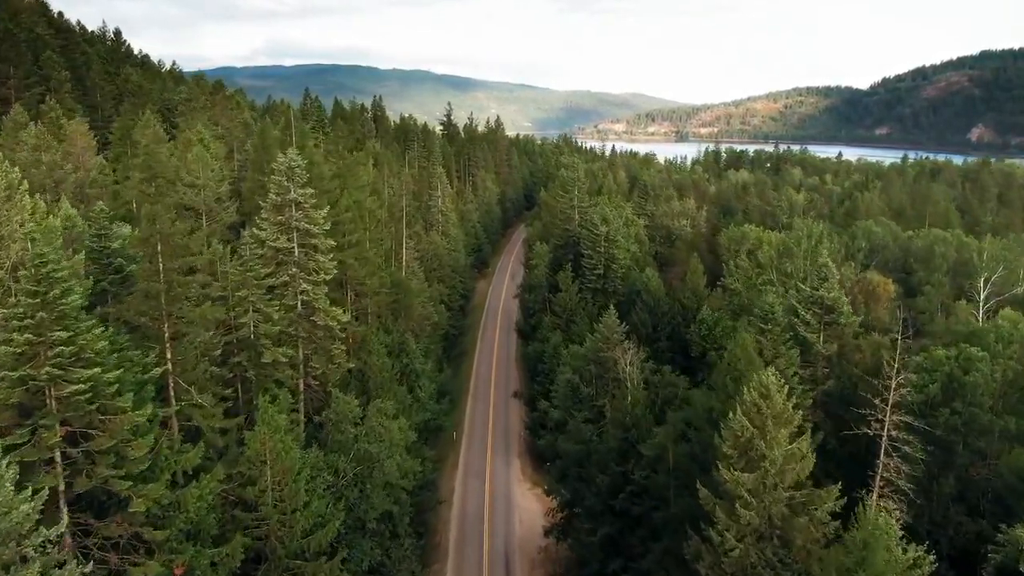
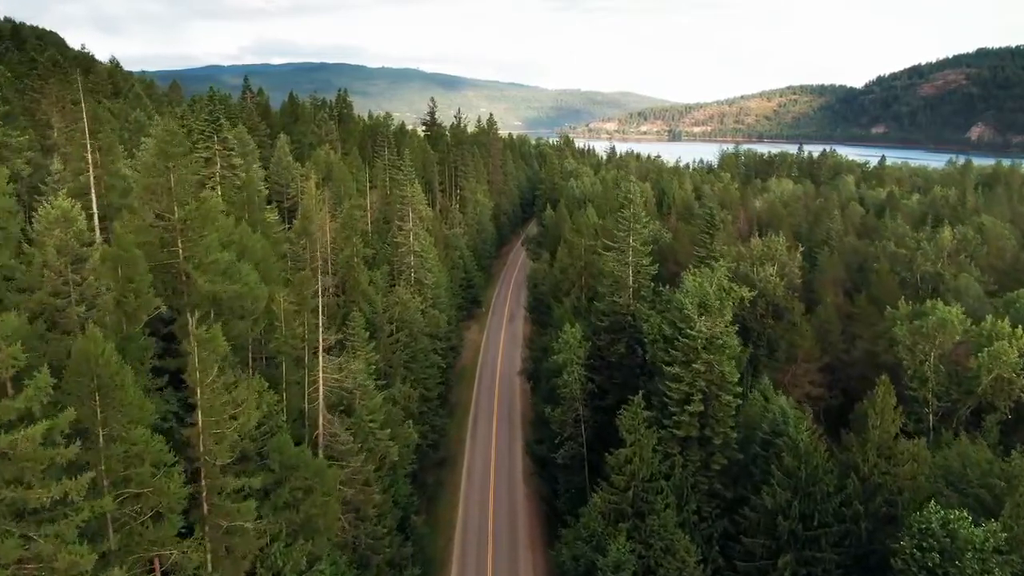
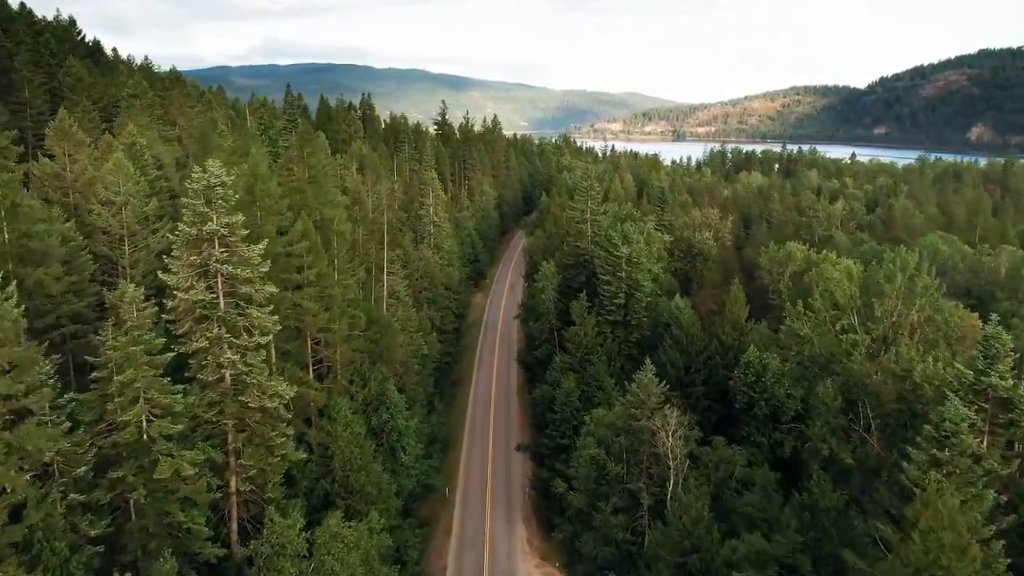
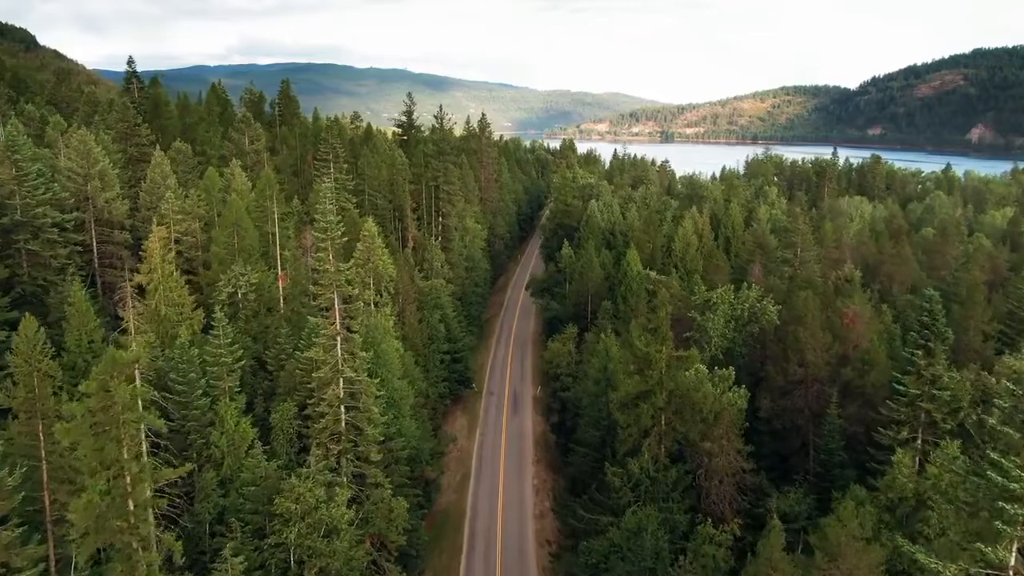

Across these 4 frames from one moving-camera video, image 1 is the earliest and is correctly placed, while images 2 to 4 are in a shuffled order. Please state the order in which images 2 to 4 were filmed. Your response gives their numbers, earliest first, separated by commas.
3, 2, 4
